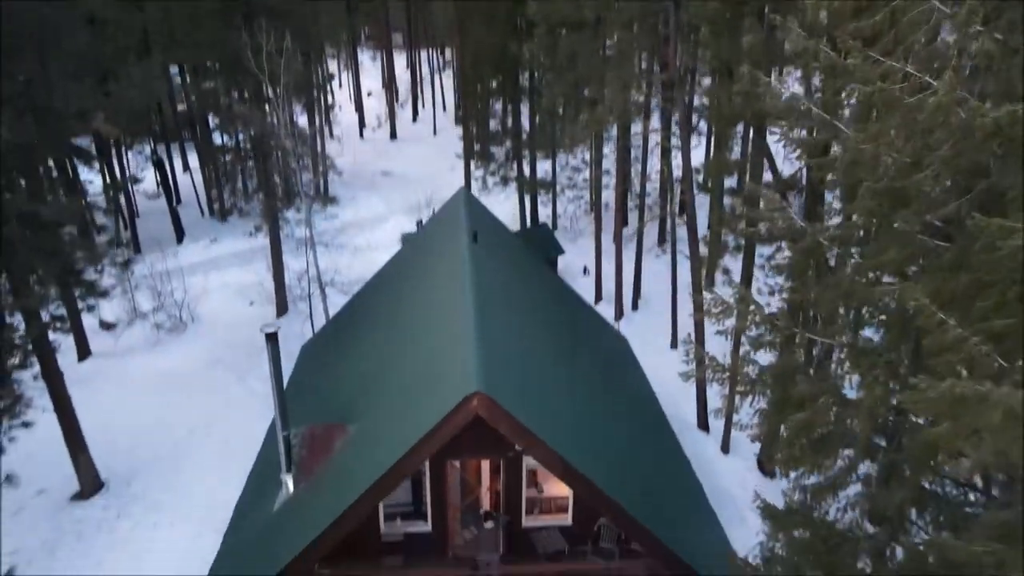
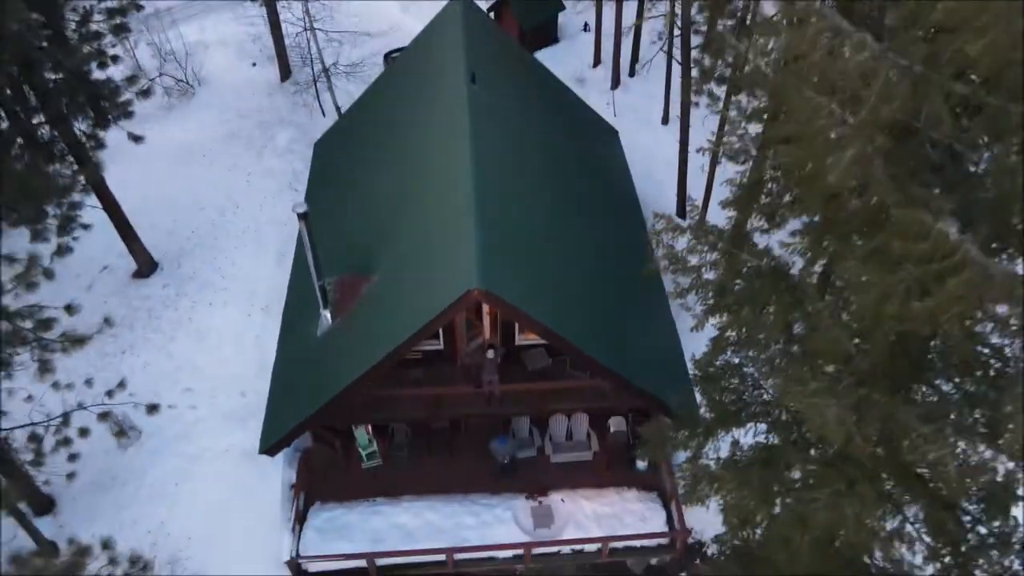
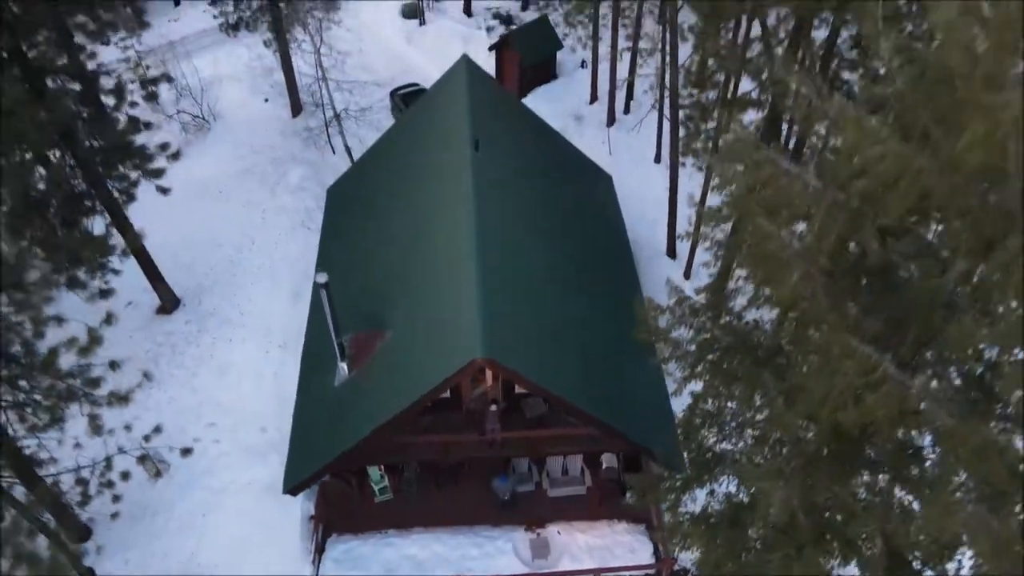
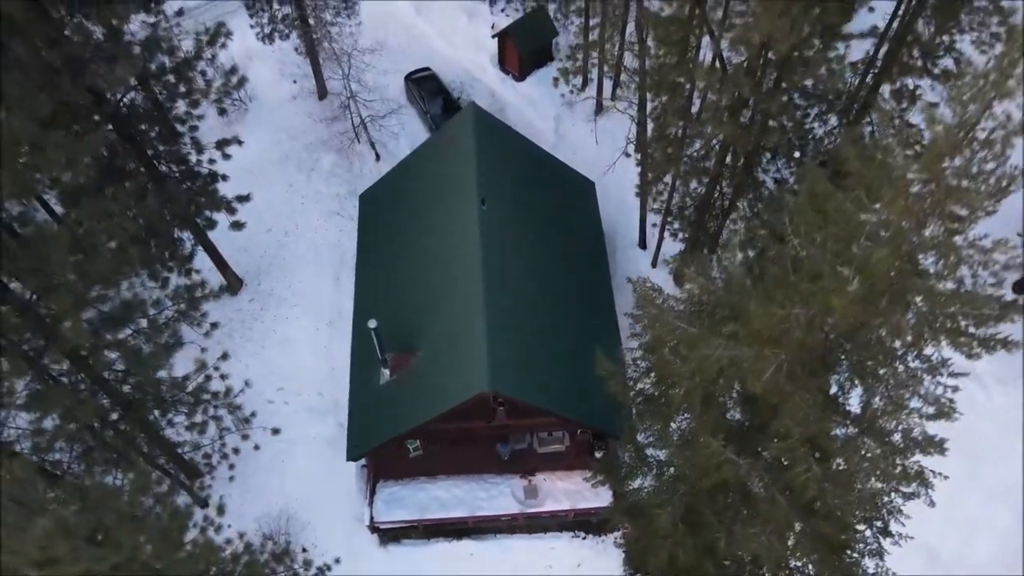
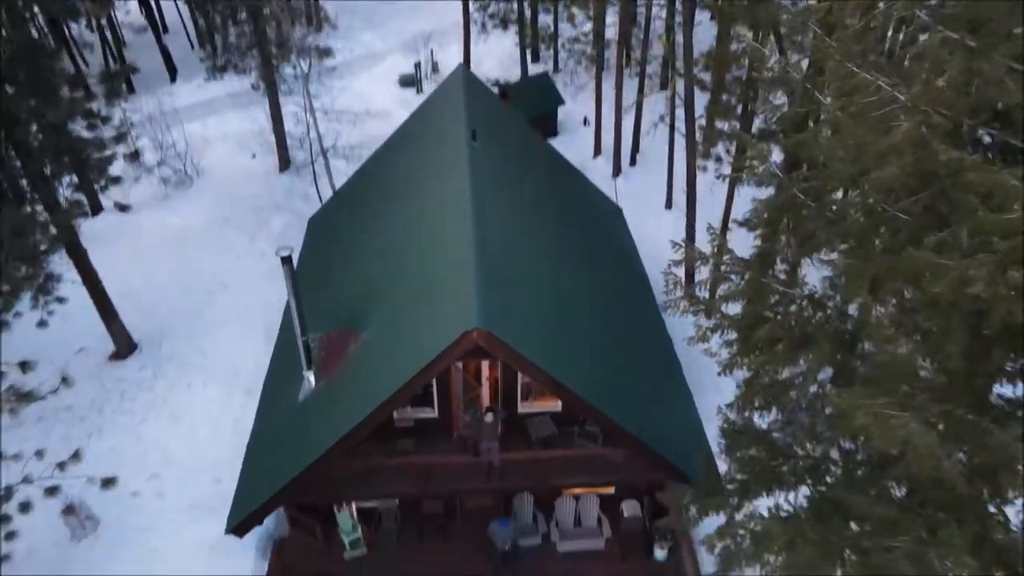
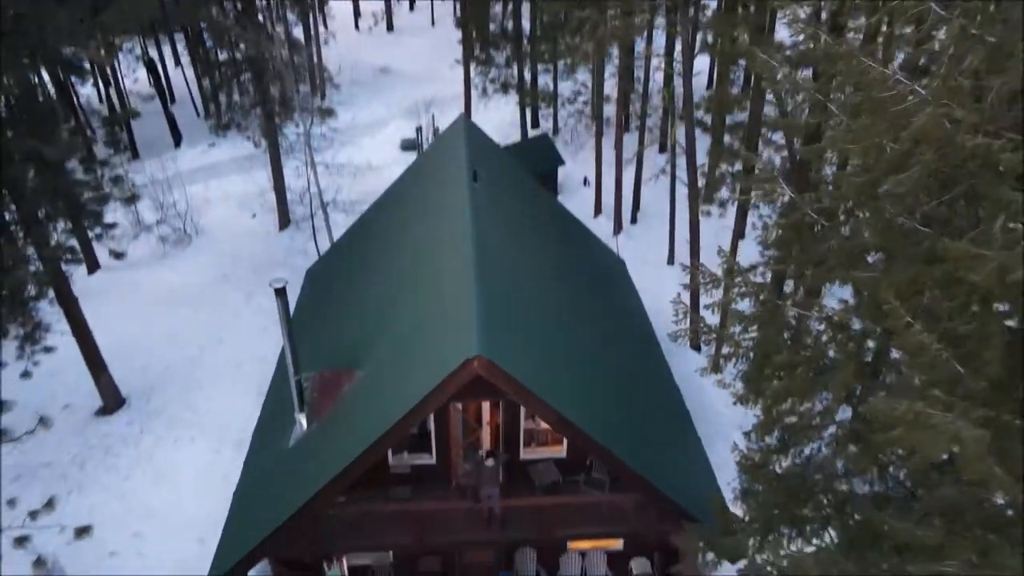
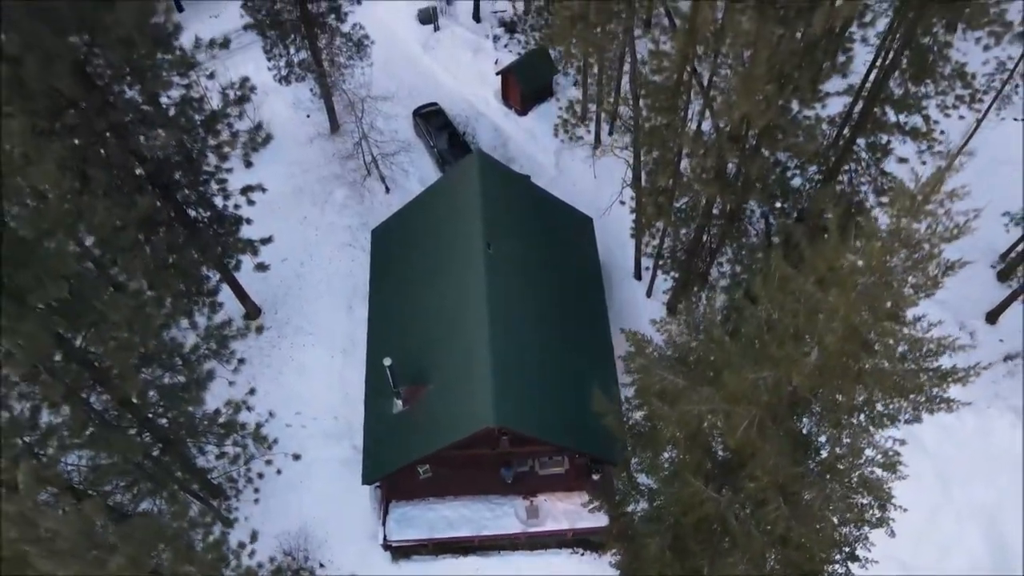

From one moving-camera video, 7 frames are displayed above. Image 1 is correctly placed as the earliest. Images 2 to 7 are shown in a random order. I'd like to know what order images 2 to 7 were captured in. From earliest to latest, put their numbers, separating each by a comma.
6, 5, 2, 3, 4, 7
